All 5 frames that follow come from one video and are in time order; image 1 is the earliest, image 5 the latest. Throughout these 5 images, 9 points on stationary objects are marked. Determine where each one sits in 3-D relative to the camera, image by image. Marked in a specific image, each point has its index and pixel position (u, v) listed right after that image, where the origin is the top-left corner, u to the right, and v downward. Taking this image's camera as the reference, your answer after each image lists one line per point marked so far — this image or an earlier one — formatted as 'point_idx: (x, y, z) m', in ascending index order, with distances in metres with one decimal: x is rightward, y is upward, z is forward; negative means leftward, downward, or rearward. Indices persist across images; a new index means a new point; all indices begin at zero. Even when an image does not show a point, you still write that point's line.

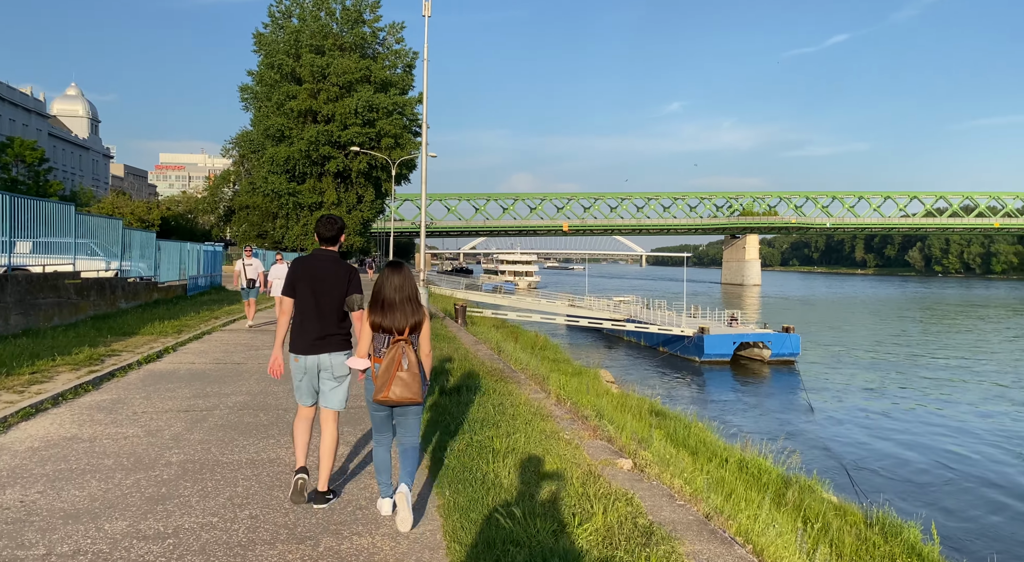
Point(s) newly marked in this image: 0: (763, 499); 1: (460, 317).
0: (+2.4, -2.1, +6.9) m
1: (-1.2, -0.9, +17.6) m
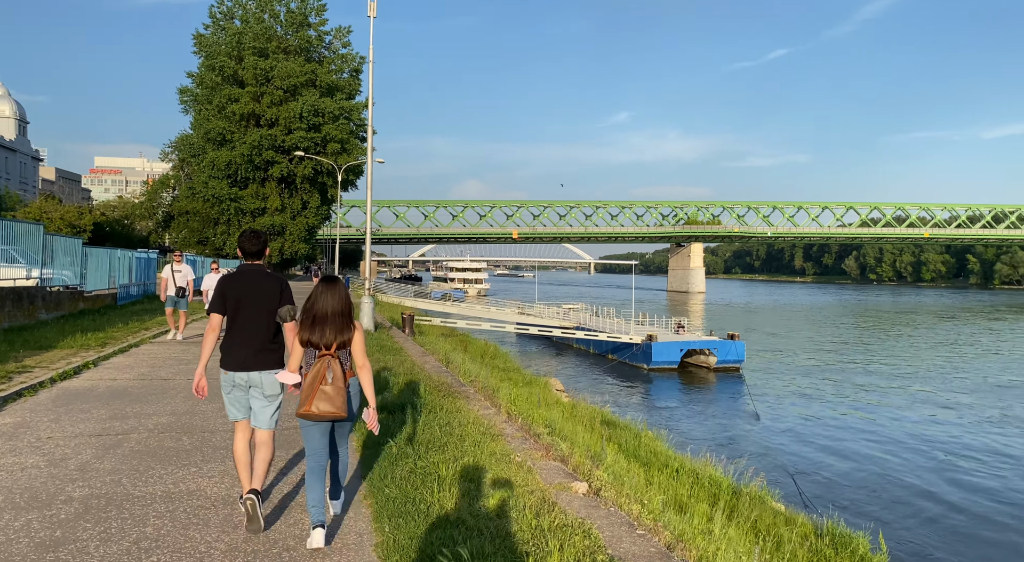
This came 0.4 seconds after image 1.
0: (+1.9, -2.2, +6.8) m
1: (-2.5, -1.1, +17.3) m
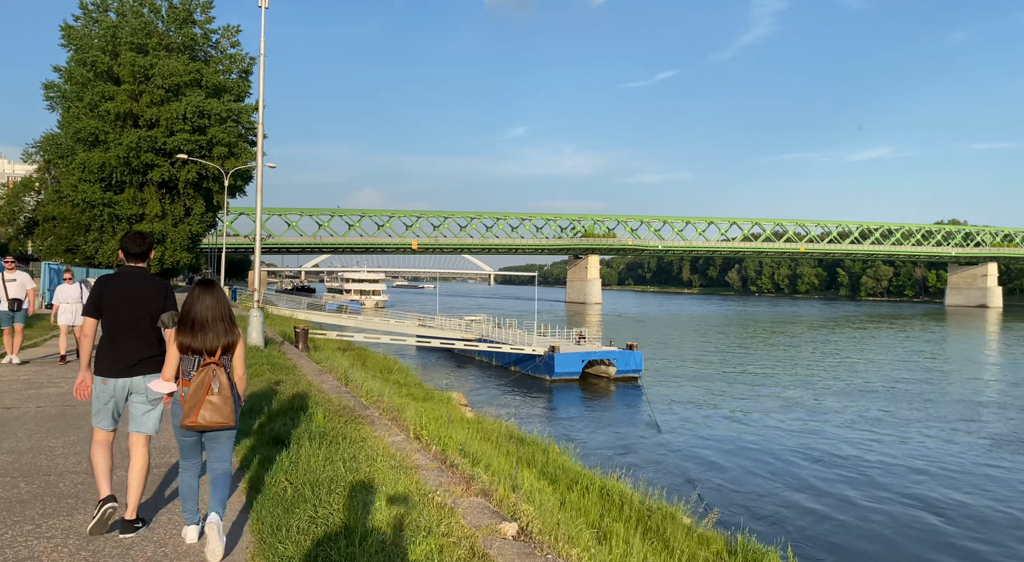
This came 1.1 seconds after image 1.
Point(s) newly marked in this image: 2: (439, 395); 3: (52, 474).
0: (+1.1, -2.2, +6.5) m
1: (-4.7, -1.3, +16.2) m
2: (-1.9, -2.9, +18.6) m
3: (-3.3, -1.4, +5.4) m
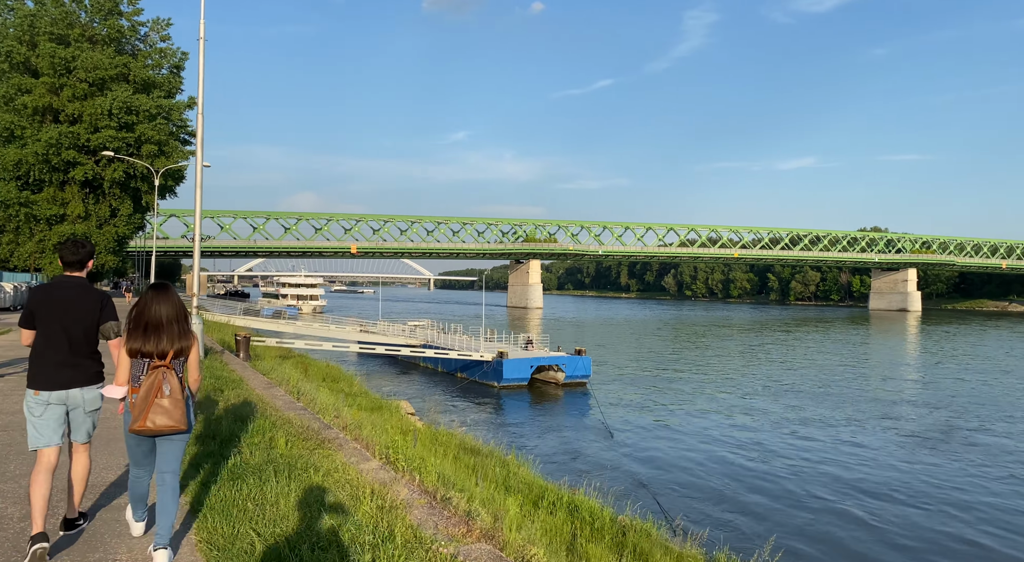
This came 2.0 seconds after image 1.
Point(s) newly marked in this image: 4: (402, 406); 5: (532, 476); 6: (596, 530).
0: (+0.9, -2.3, +6.0) m
1: (-5.7, -1.4, +15.3) m
2: (-3.1, -3.0, +17.9) m
3: (-3.5, -1.4, +4.6) m
4: (-3.0, -3.4, +19.9) m
5: (+0.3, -2.7, +10.1) m
6: (+0.9, -2.5, +7.4) m
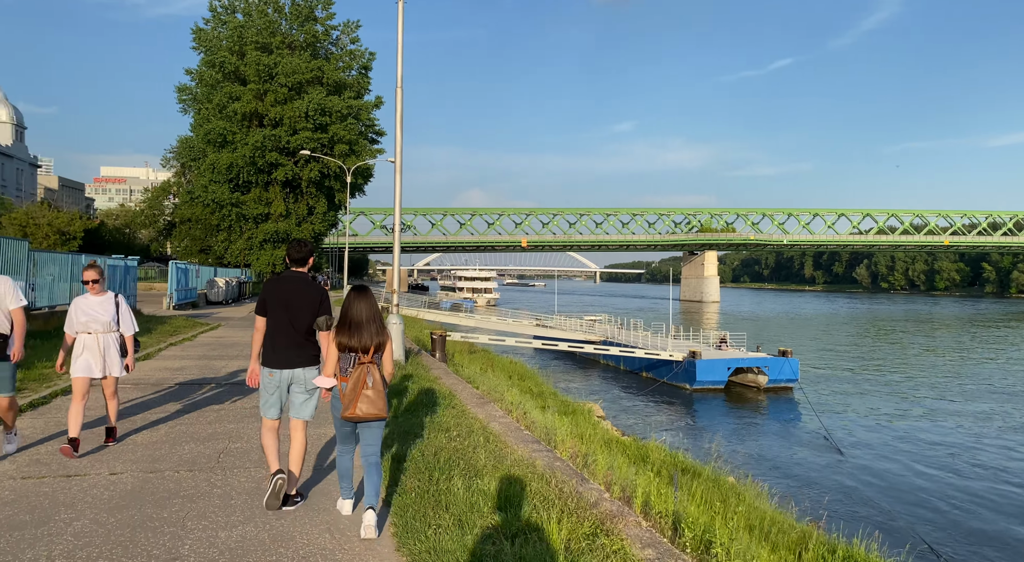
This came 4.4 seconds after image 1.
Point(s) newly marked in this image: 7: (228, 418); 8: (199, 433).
0: (+2.6, -2.3, +4.2) m
1: (-1.6, -1.3, +14.7) m
2: (+1.5, -2.9, +16.7) m
3: (-1.9, -1.4, +3.8) m
4: (+2.1, -3.2, +18.6) m
5: (+3.1, -2.7, +8.3) m
6: (+3.0, -2.5, +5.5) m
7: (-3.2, -1.5, +8.3) m
8: (-3.2, -1.5, +7.5) m
